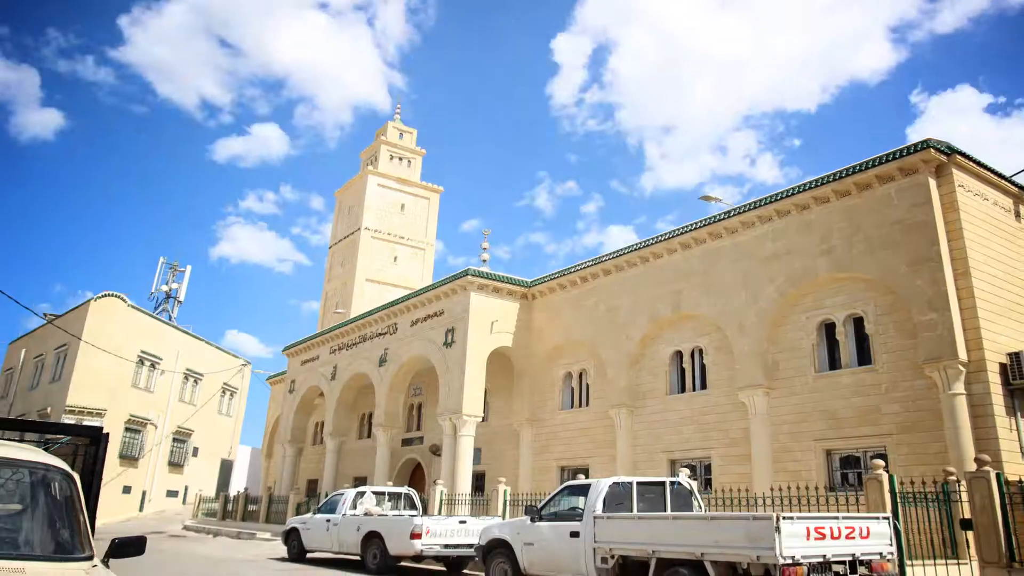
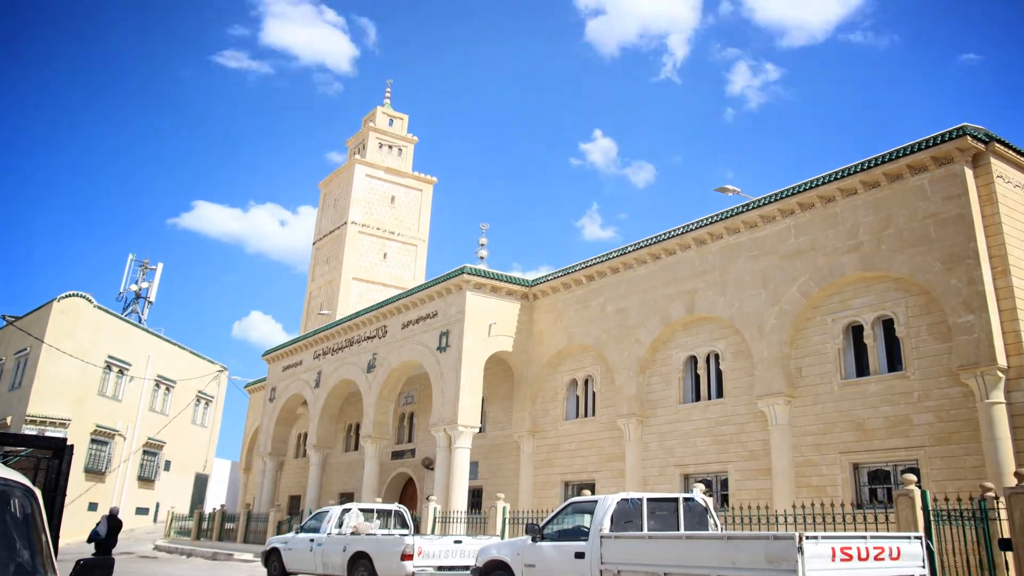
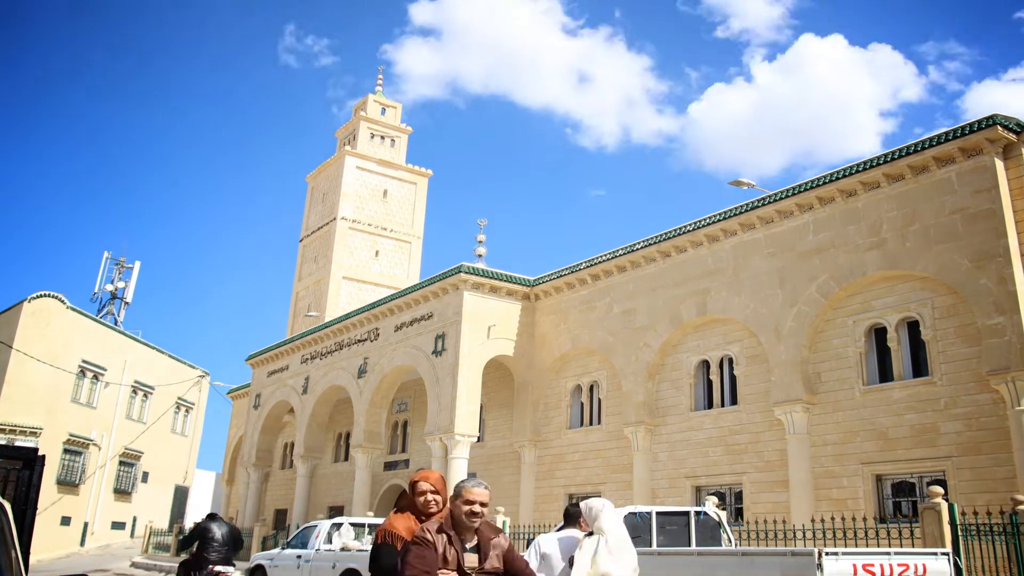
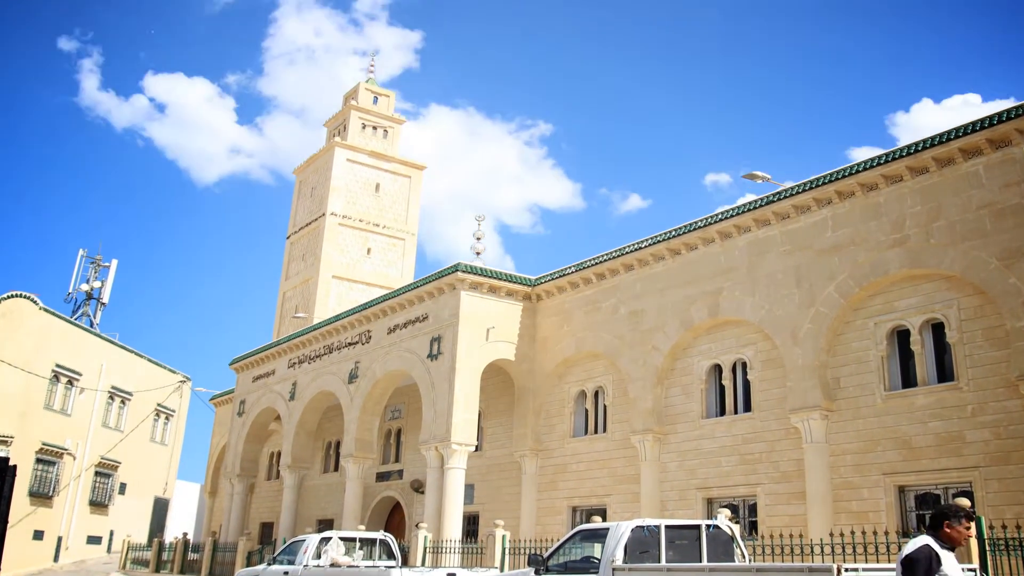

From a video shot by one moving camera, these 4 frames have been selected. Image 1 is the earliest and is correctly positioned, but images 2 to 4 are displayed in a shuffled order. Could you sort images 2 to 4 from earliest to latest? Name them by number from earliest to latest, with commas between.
2, 3, 4
